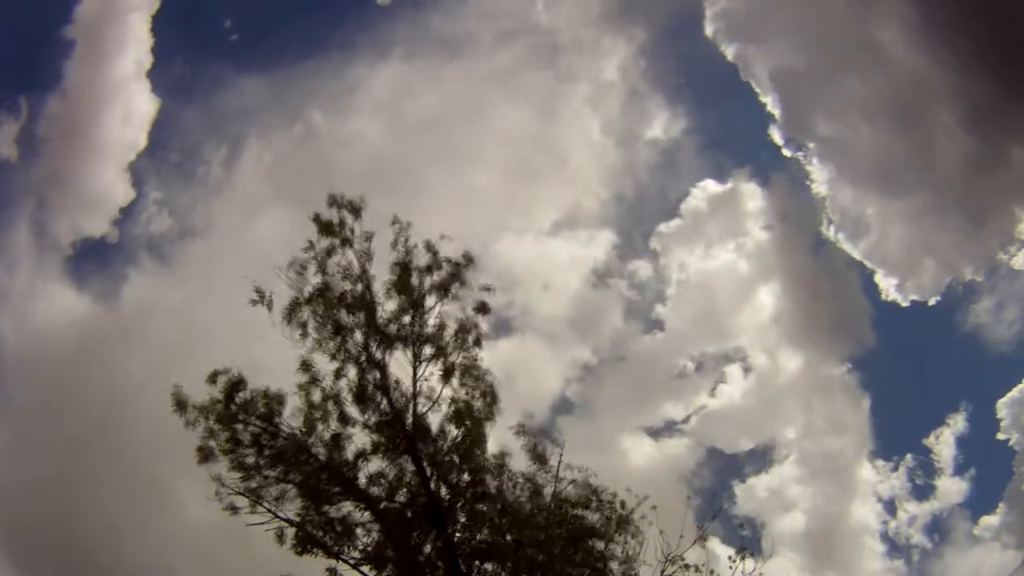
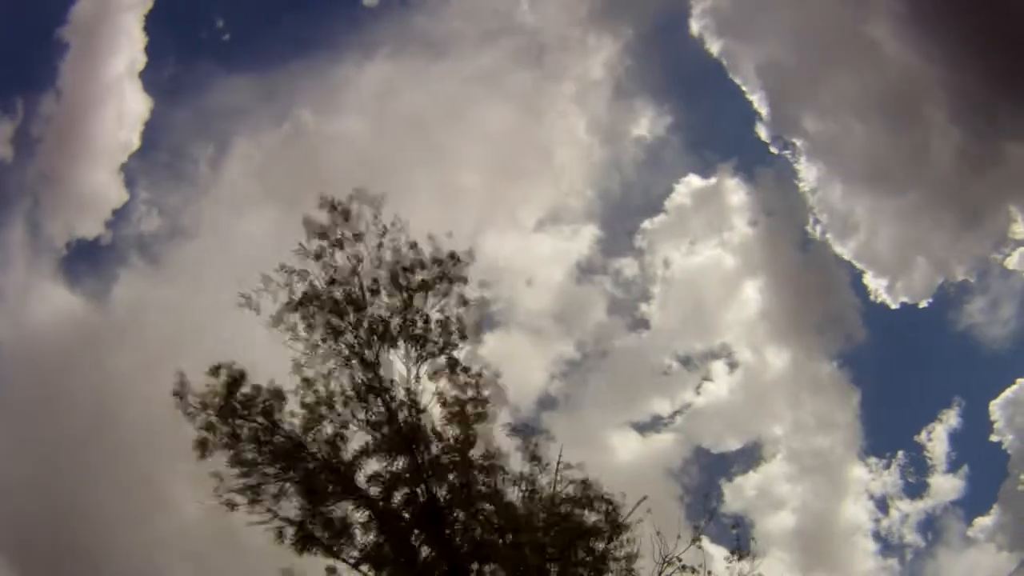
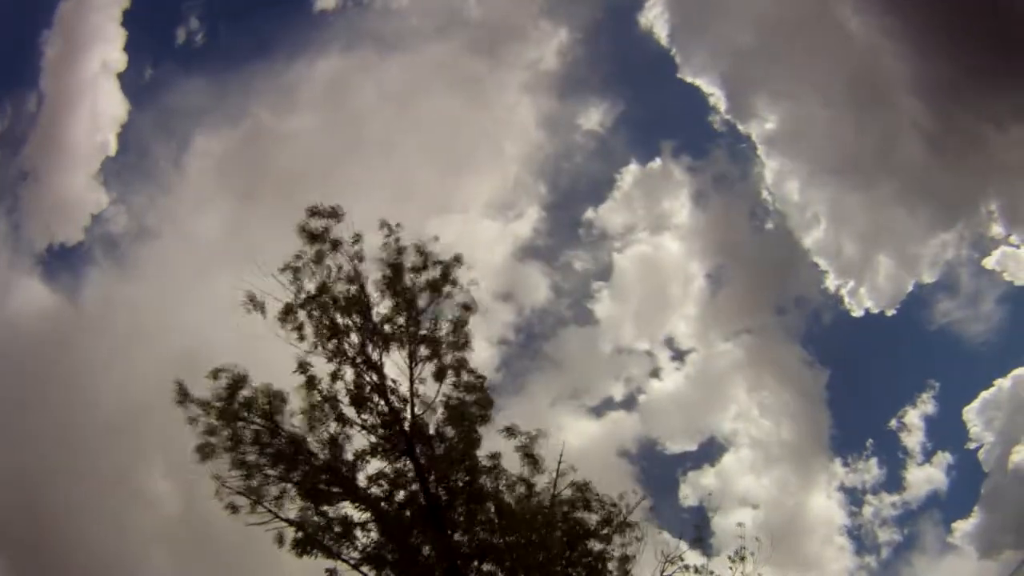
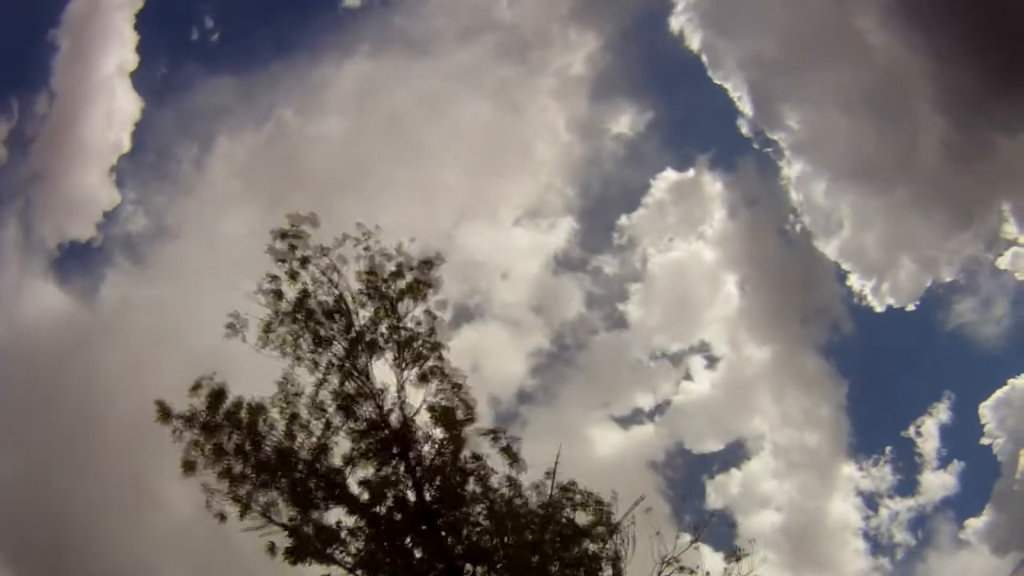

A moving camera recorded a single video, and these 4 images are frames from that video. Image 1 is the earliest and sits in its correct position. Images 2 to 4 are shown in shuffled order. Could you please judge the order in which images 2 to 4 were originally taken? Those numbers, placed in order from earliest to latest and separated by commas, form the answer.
2, 4, 3
